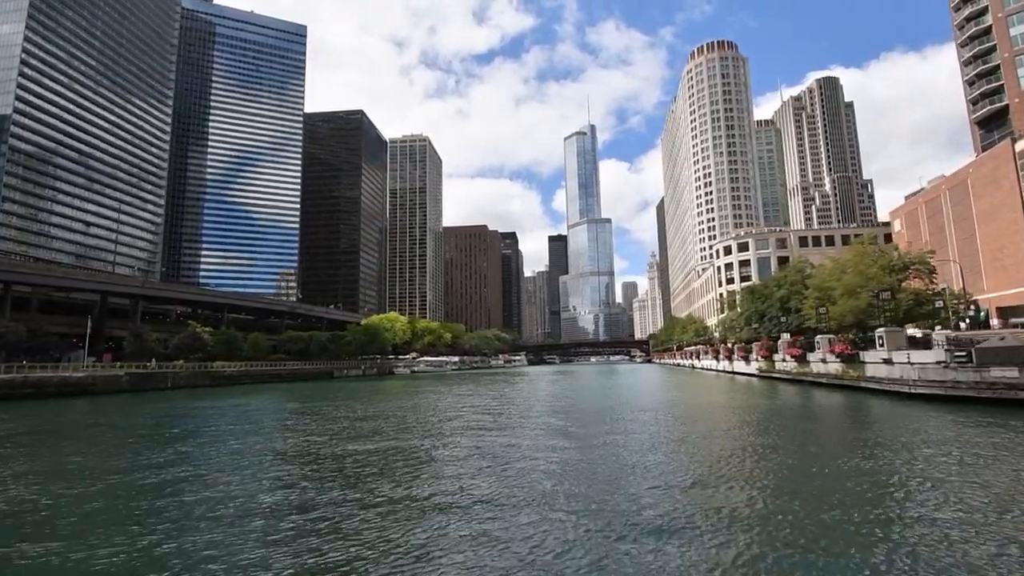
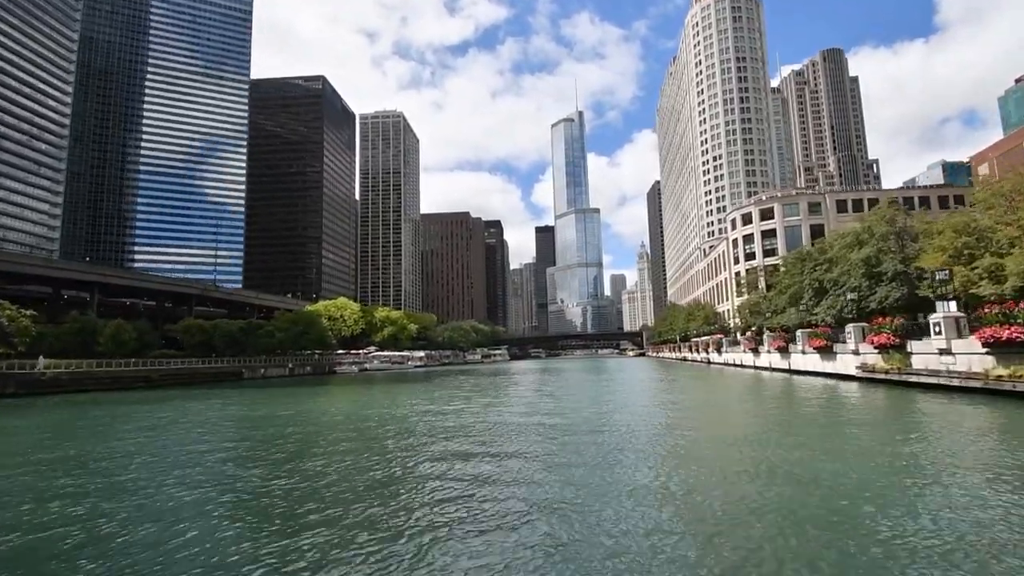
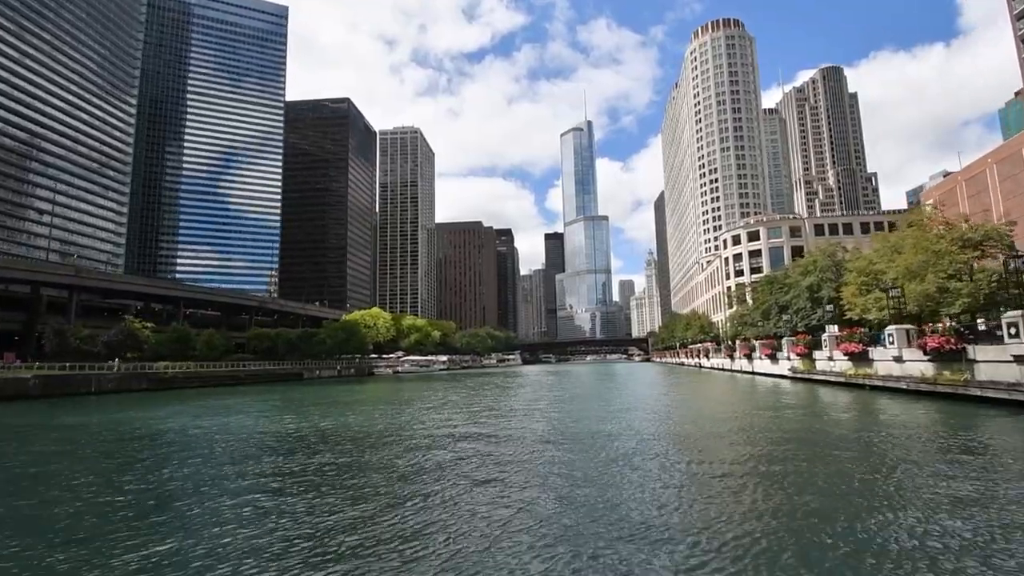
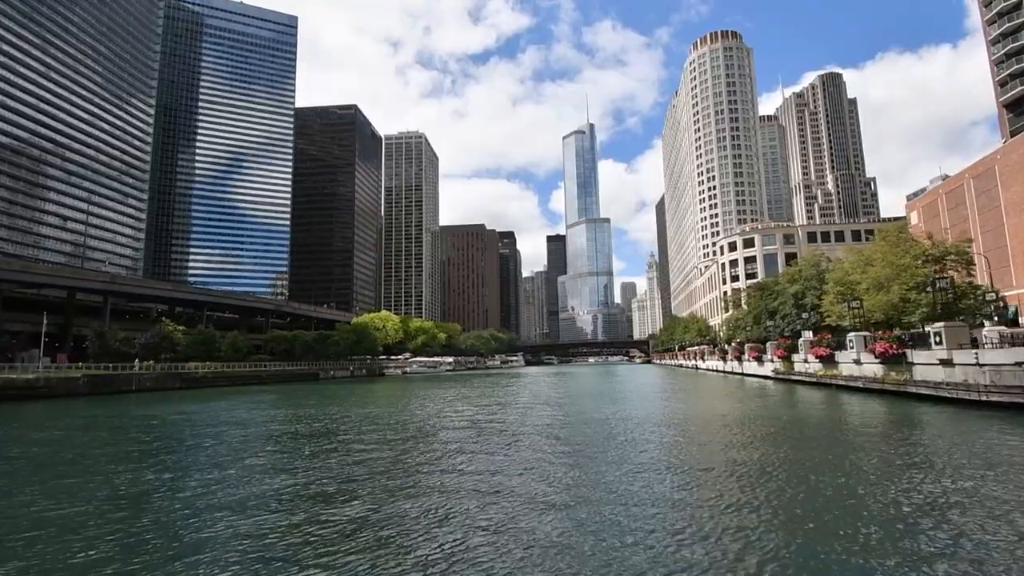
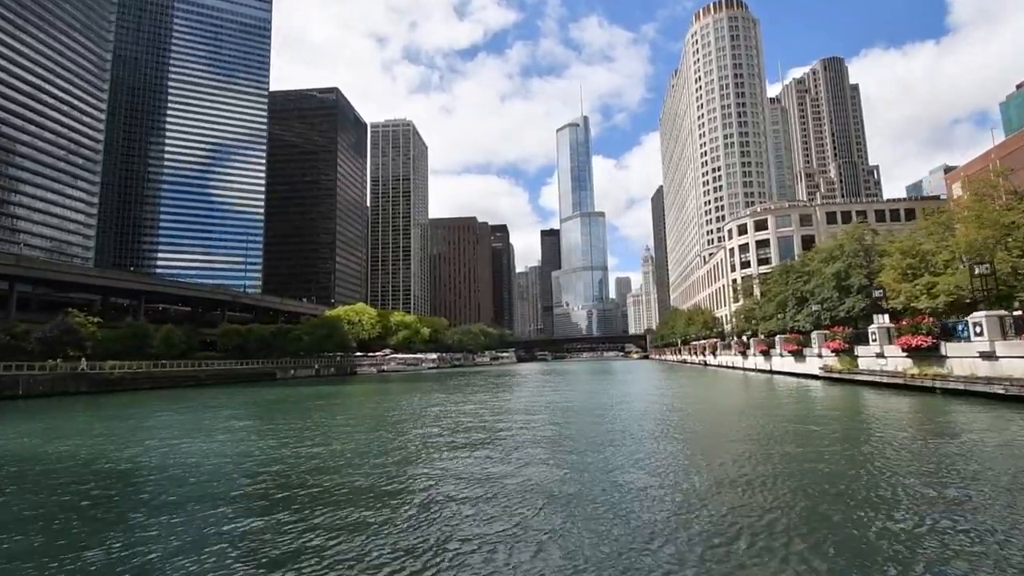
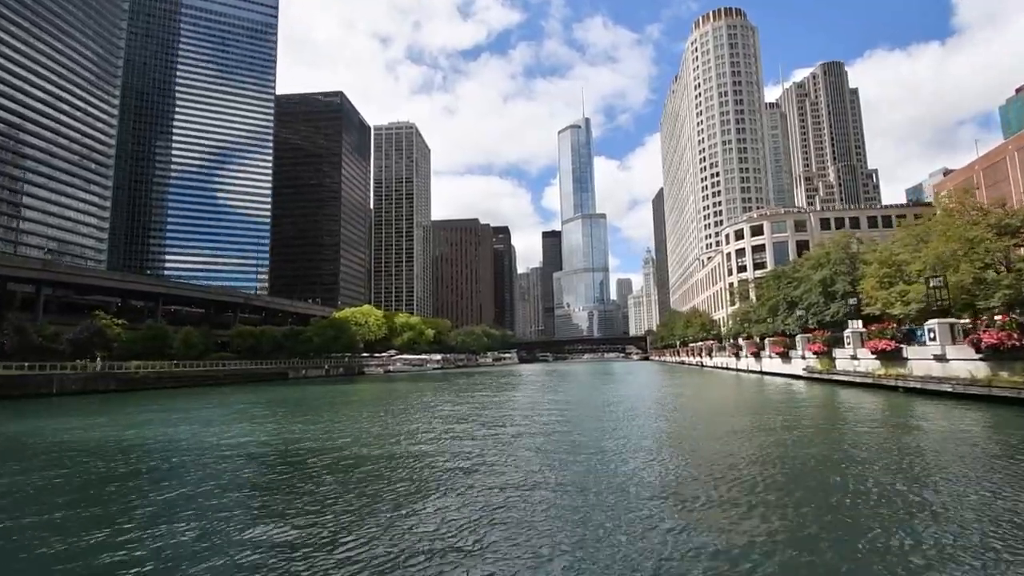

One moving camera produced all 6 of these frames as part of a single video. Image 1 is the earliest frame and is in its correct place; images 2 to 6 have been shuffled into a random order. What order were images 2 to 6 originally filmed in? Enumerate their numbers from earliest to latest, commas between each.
4, 3, 6, 5, 2
